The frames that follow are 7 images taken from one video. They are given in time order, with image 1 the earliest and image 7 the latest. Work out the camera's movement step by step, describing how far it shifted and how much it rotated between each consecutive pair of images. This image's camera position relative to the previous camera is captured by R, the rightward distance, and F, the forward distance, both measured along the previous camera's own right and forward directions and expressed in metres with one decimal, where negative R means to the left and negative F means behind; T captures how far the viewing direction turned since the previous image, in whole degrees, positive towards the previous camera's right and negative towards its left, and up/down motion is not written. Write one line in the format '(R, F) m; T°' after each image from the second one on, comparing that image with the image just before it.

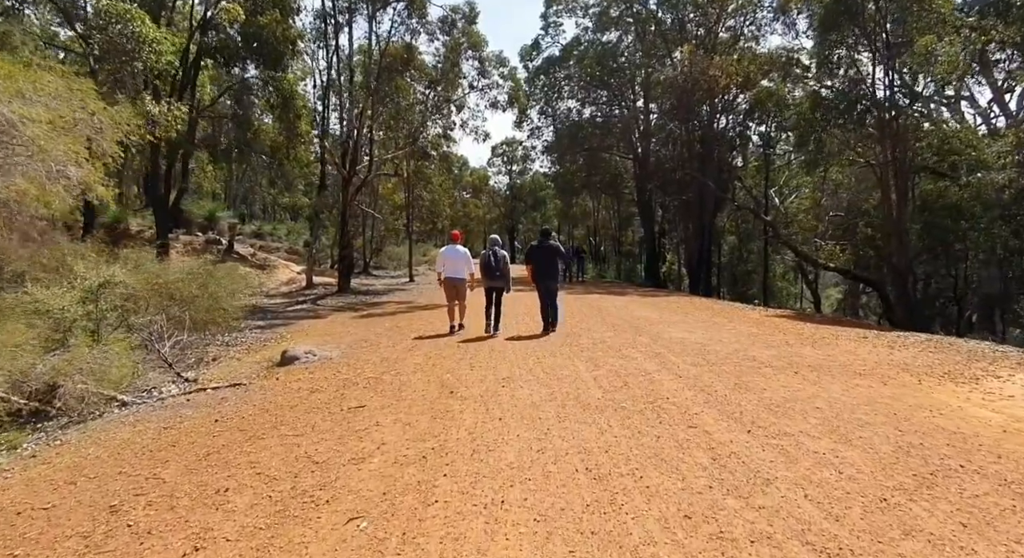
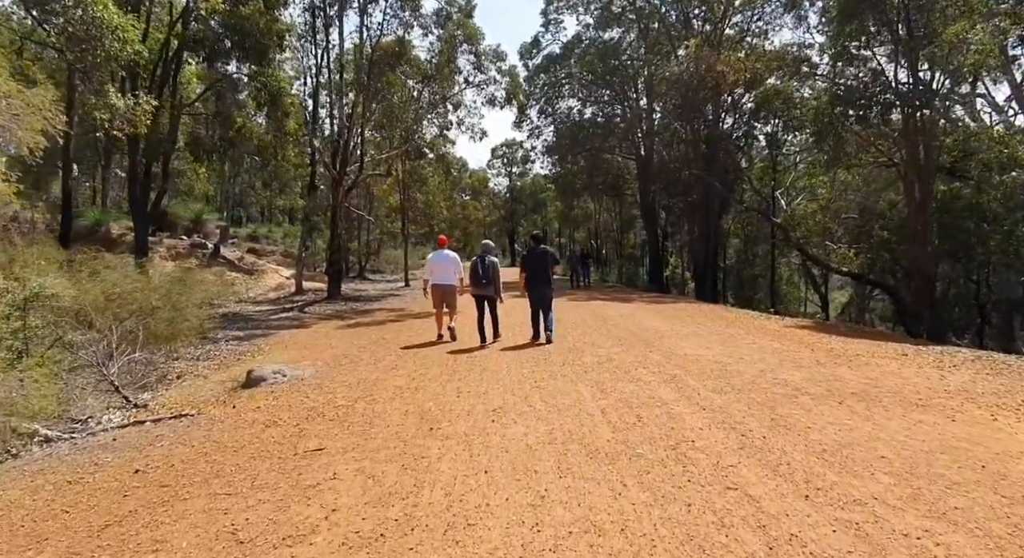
(+0.1, +1.1) m; 0°
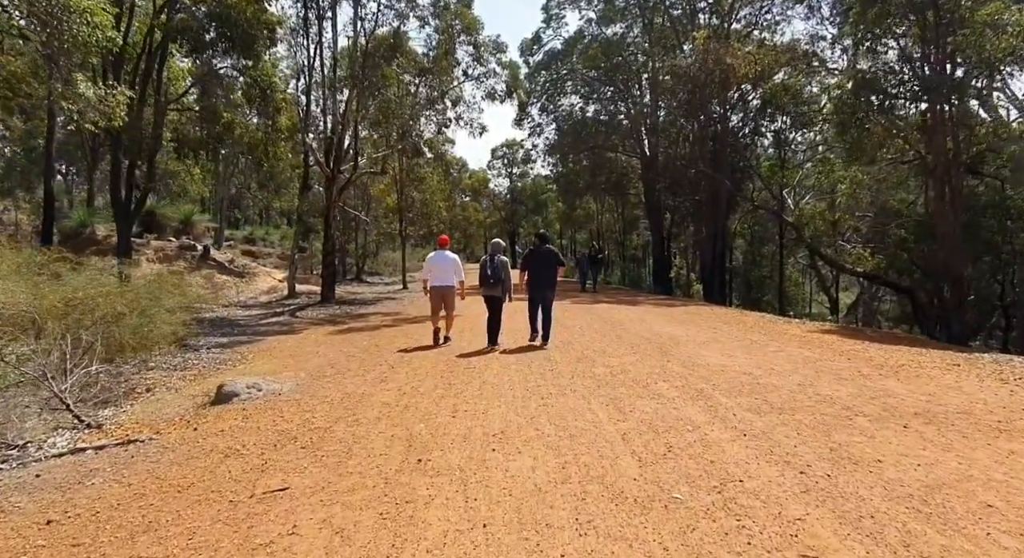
(0.0, +0.9) m; 0°
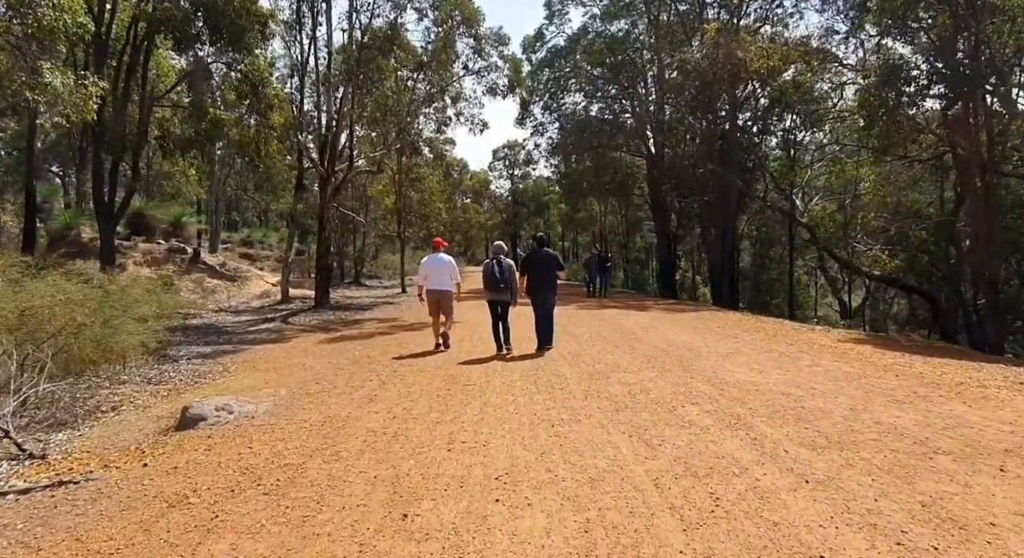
(0.0, +0.9) m; 0°
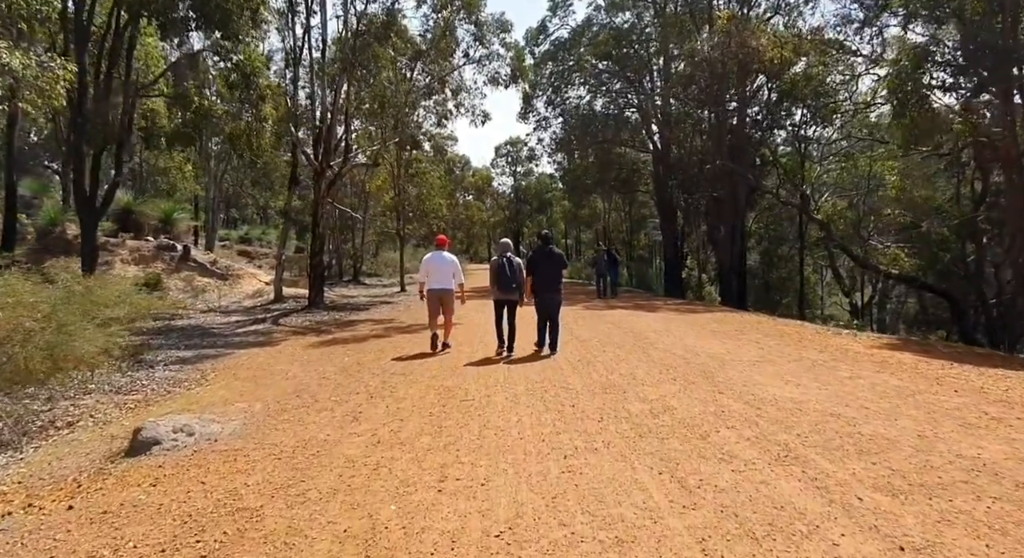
(0.0, +0.9) m; 0°
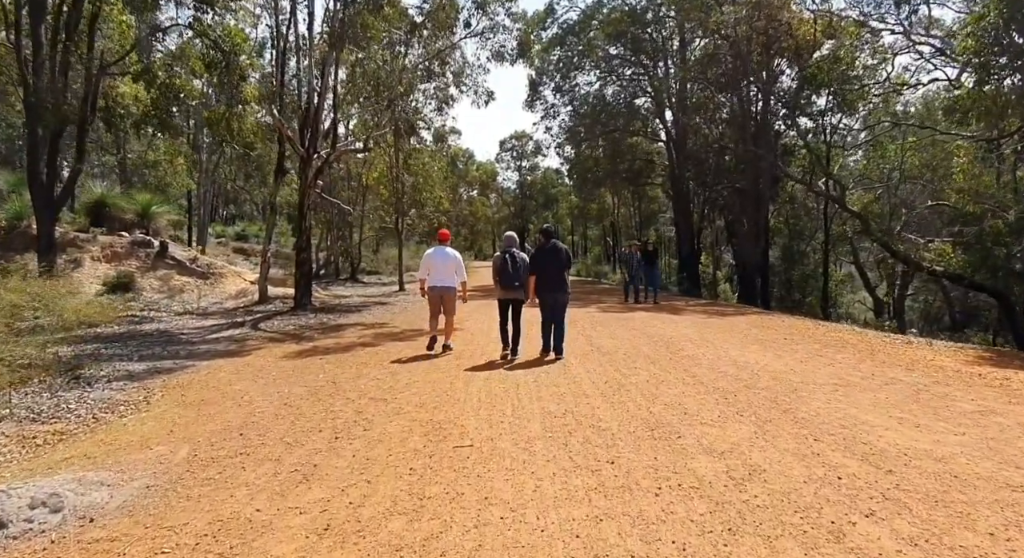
(-0.1, +1.9) m; 0°
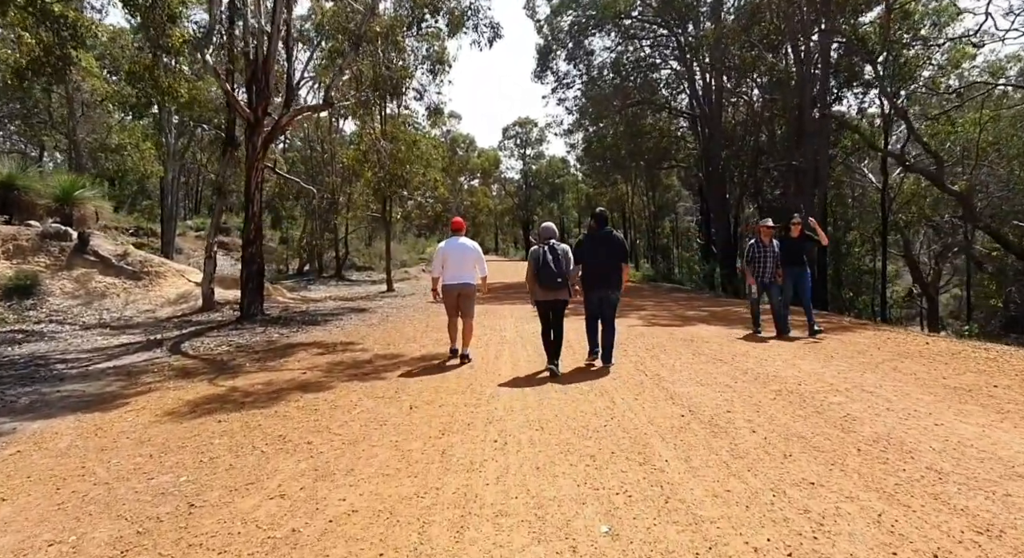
(-0.2, +4.3) m; 0°
